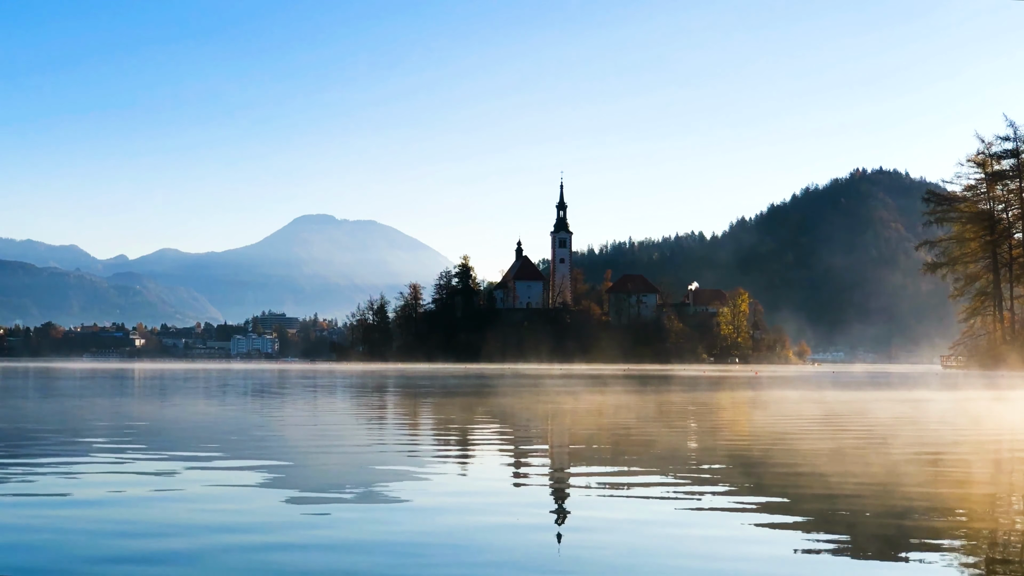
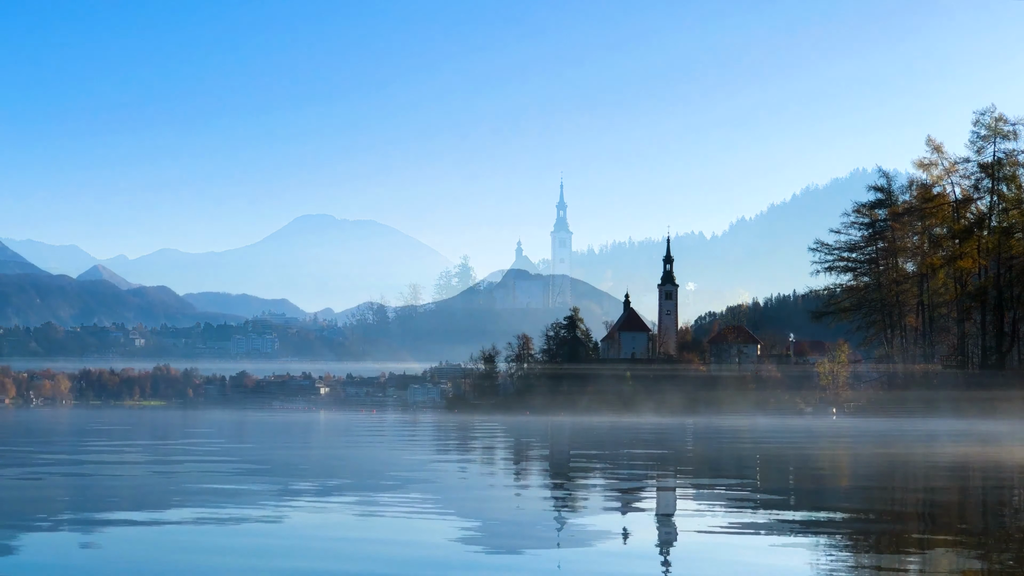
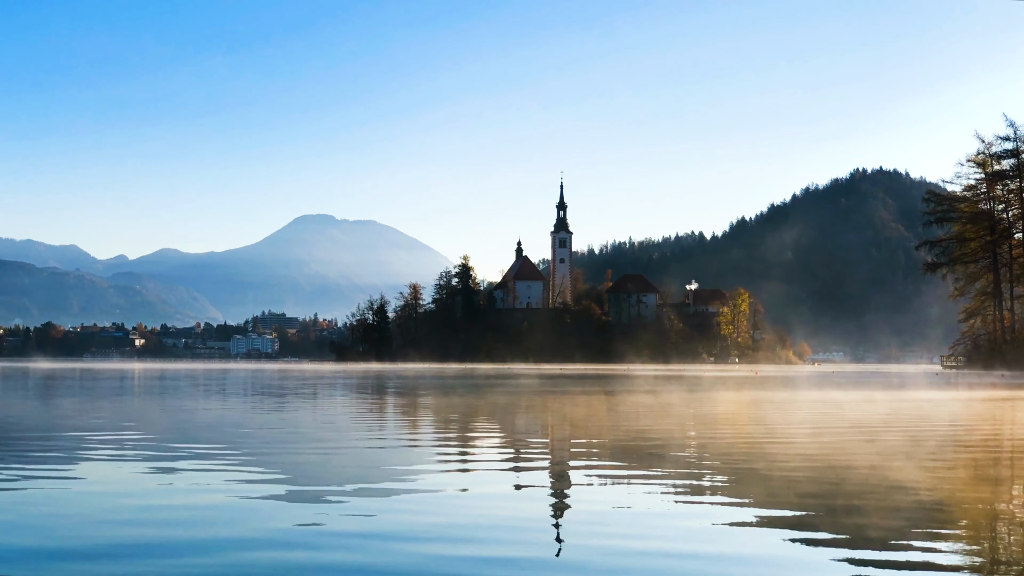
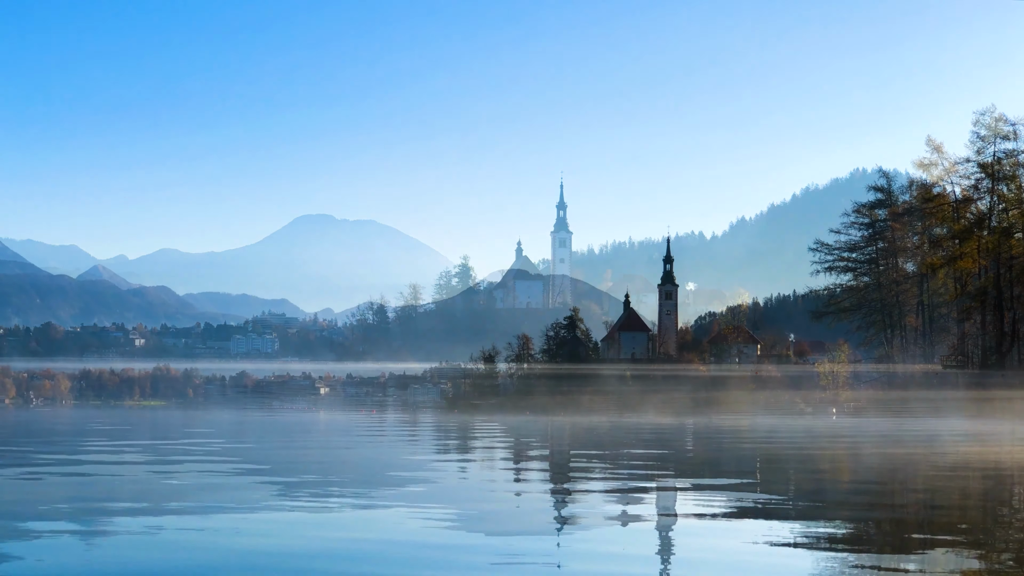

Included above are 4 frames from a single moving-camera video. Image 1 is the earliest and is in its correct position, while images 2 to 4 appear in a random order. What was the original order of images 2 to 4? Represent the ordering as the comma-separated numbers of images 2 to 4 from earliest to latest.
3, 4, 2
